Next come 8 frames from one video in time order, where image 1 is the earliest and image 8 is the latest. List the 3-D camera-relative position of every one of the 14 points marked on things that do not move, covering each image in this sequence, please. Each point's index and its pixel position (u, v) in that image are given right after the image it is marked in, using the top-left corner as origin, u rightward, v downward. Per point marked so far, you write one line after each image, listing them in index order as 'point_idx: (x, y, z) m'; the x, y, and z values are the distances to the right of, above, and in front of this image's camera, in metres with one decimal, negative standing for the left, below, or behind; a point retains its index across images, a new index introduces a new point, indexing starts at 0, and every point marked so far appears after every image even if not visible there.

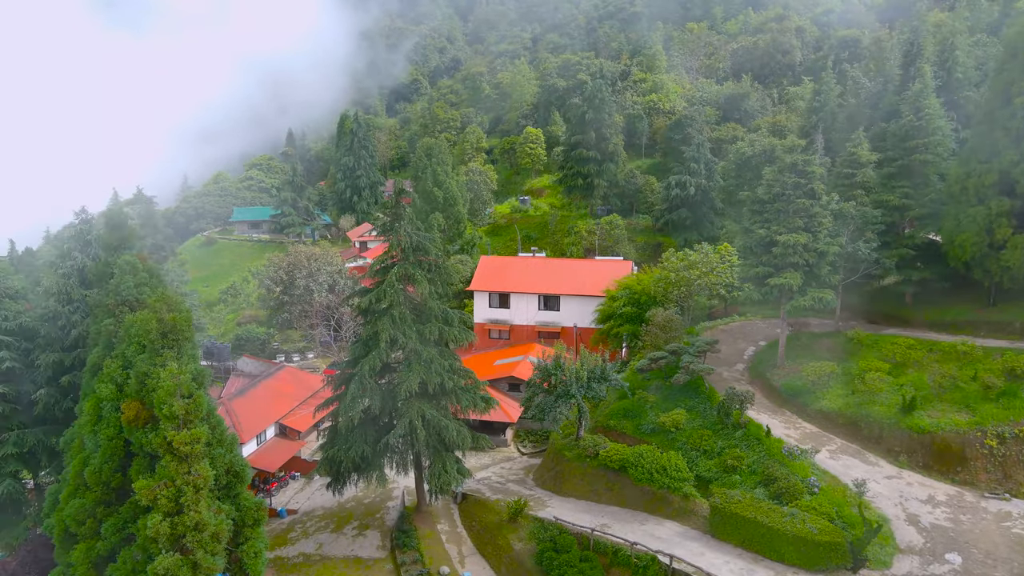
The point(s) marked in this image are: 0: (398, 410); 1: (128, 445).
0: (-4.2, -4.5, +13.9) m
1: (-9.9, -4.1, +9.8) m
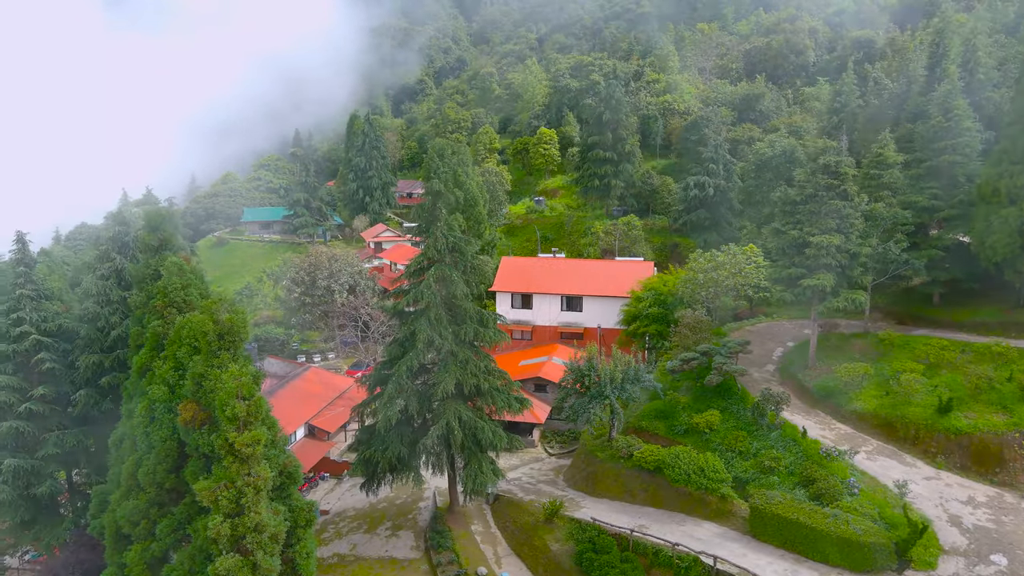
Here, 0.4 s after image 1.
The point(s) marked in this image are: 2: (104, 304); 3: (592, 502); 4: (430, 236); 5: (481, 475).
0: (-2.9, -4.5, +14.0) m
1: (-8.6, -4.1, +9.8) m
2: (-14.3, -0.6, +13.3) m
3: (+3.1, -8.3, +14.7) m
4: (-3.0, +1.9, +13.8) m
5: (-1.1, -6.9, +13.9) m
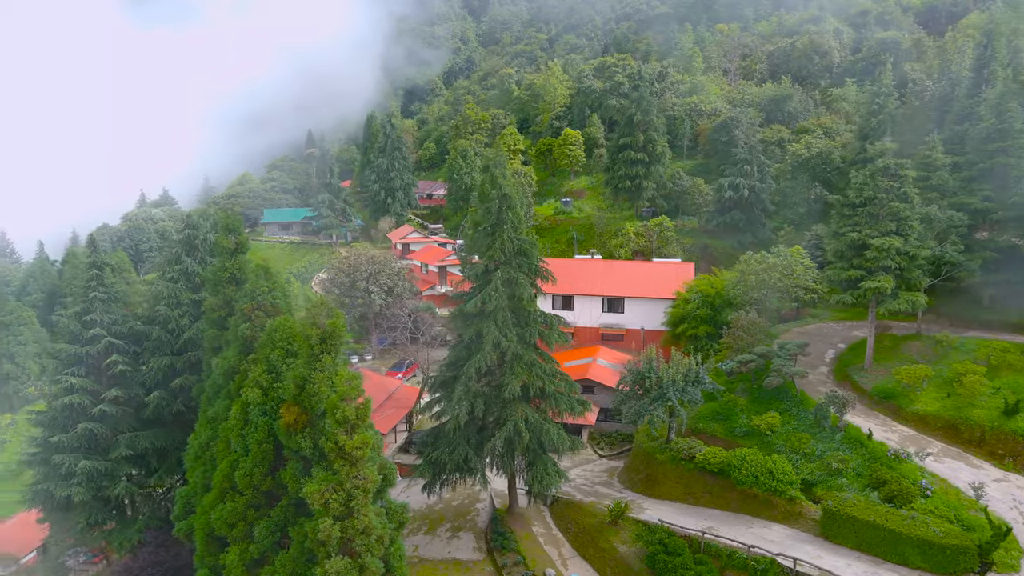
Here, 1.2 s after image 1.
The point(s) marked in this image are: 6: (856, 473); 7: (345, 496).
0: (-0.4, -4.6, +14.0) m
1: (-6.2, -4.2, +9.9) m
2: (-11.9, -0.7, +13.4) m
3: (+5.5, -8.4, +14.7) m
4: (-0.6, +1.8, +13.8) m
5: (+1.3, -7.0, +14.0) m
6: (+12.1, -6.5, +13.2) m
7: (-3.8, -4.7, +8.5) m
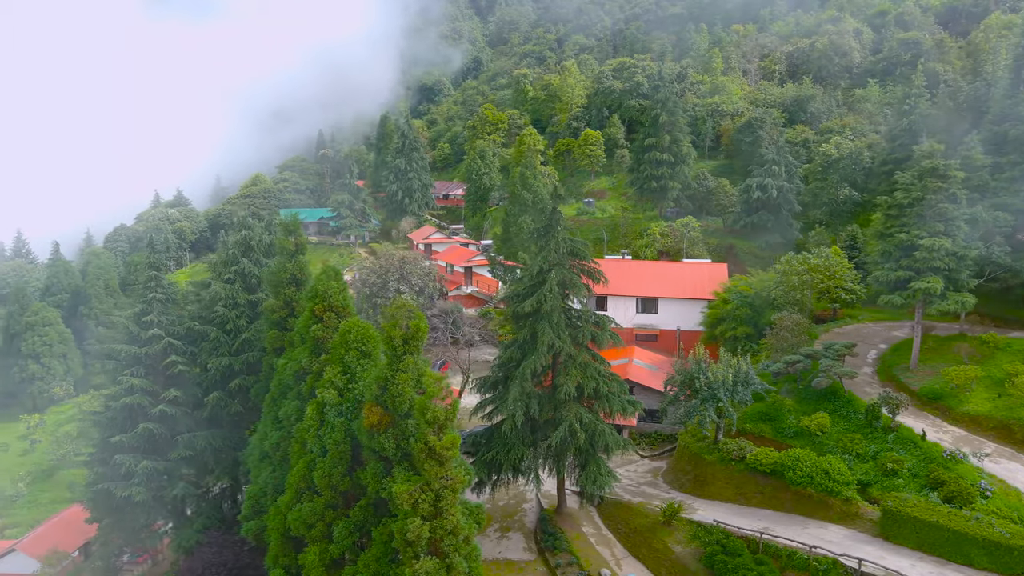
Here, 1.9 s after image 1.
0: (+1.5, -4.7, +14.0) m
1: (-4.2, -4.2, +9.9) m
2: (-9.9, -0.7, +13.4) m
3: (+7.5, -8.4, +14.7) m
4: (+1.4, +1.7, +13.8) m
5: (+3.3, -7.0, +14.0) m
6: (+14.0, -6.5, +13.3) m
7: (-1.8, -4.7, +8.6) m
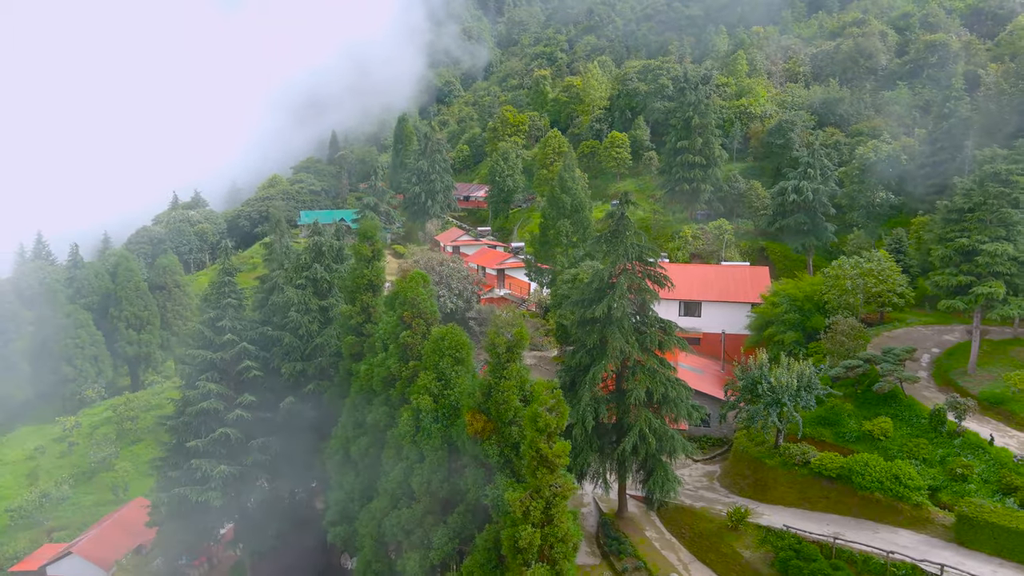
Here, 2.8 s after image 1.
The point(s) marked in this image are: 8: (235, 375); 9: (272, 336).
0: (+4.1, -4.9, +14.1) m
1: (-1.7, -4.4, +9.9) m
2: (-7.4, -0.9, +13.4) m
3: (+10.0, -8.6, +14.8) m
4: (+3.9, +1.5, +13.9) m
5: (+5.8, -7.2, +14.1) m
6: (+16.5, -6.7, +13.3) m
7: (+0.7, -4.9, +8.6) m
8: (-9.8, -3.1, +13.3) m
9: (-8.8, -1.8, +13.7) m
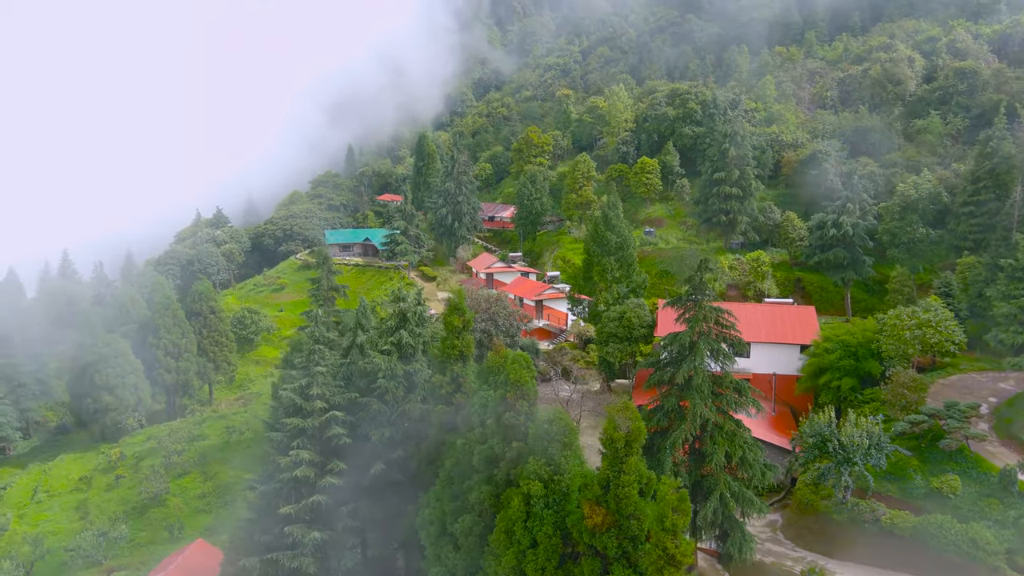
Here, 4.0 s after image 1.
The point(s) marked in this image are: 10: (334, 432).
0: (+7.0, -7.3, +14.3) m
1: (+1.3, -6.8, +10.2) m
2: (-4.5, -3.3, +13.7) m
3: (+13.0, -11.0, +15.0) m
4: (+6.9, -0.9, +14.1) m
5: (+8.8, -9.6, +14.3) m
6: (+19.5, -9.1, +13.5) m
7: (+3.7, -7.3, +8.8) m
8: (-6.8, -5.5, +13.6) m
9: (-5.8, -4.2, +14.0) m
10: (-6.3, -5.1, +13.4) m
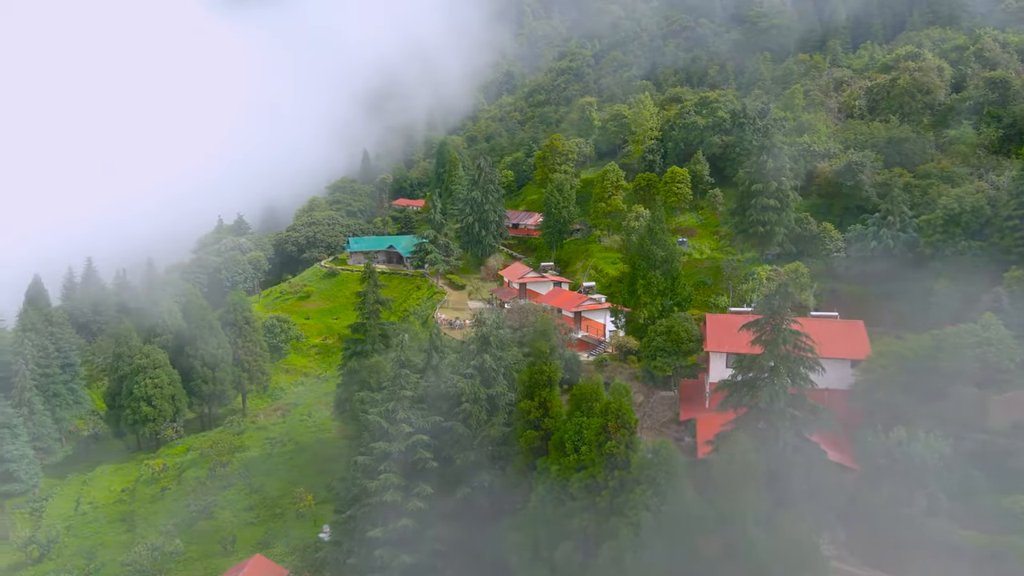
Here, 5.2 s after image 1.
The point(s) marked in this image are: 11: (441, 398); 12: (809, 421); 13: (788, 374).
0: (+10.0, -8.1, +14.4) m
1: (+4.3, -7.7, +10.3) m
2: (-1.5, -4.2, +13.8) m
3: (+16.0, -11.9, +15.1) m
4: (+9.9, -1.7, +14.2) m
5: (+11.8, -10.5, +14.4) m
6: (+22.5, -10.0, +13.6) m
7: (+6.7, -8.2, +8.9) m
8: (-3.8, -6.4, +13.7) m
9: (-2.8, -5.1, +14.1) m
10: (-3.3, -6.0, +13.5) m
11: (-2.7, -4.1, +14.2) m
12: (+11.4, -5.1, +14.7) m
13: (+10.2, -3.1, +14.2) m
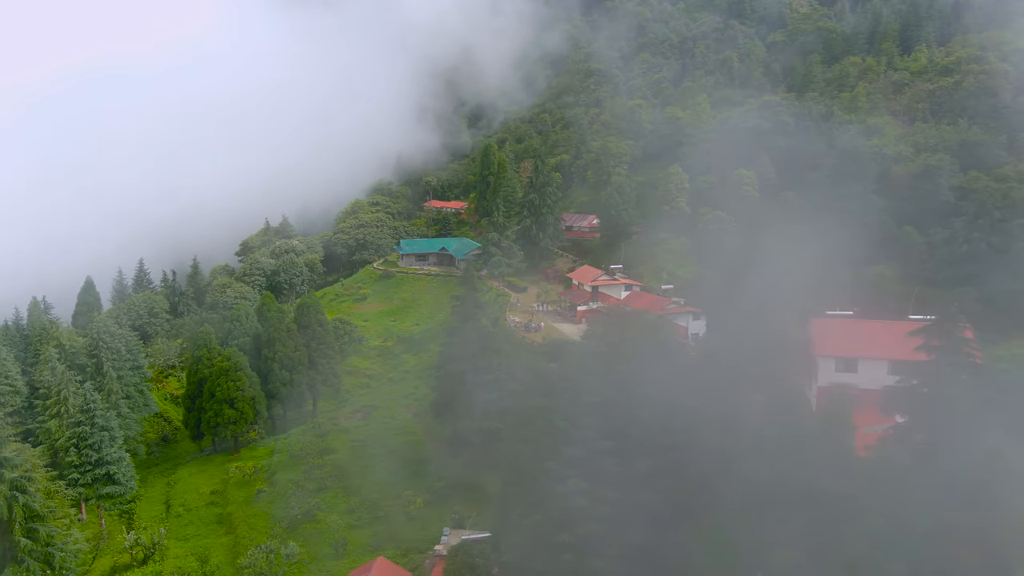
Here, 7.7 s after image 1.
0: (+16.6, -8.4, +14.5) m
1: (+10.8, -7.9, +10.4) m
2: (+5.1, -4.4, +13.9) m
3: (+22.6, -12.1, +15.2) m
4: (+16.5, -2.0, +14.3) m
5: (+18.3, -10.7, +14.5) m
6: (+29.1, -10.2, +13.7) m
7: (+13.3, -8.4, +9.0) m
8: (+2.8, -6.6, +13.8) m
9: (+3.8, -5.3, +14.2) m
10: (+3.2, -6.2, +13.6) m
11: (+3.9, -4.4, +14.3) m
12: (+18.0, -5.3, +14.8) m
13: (+16.8, -3.4, +14.3) m
